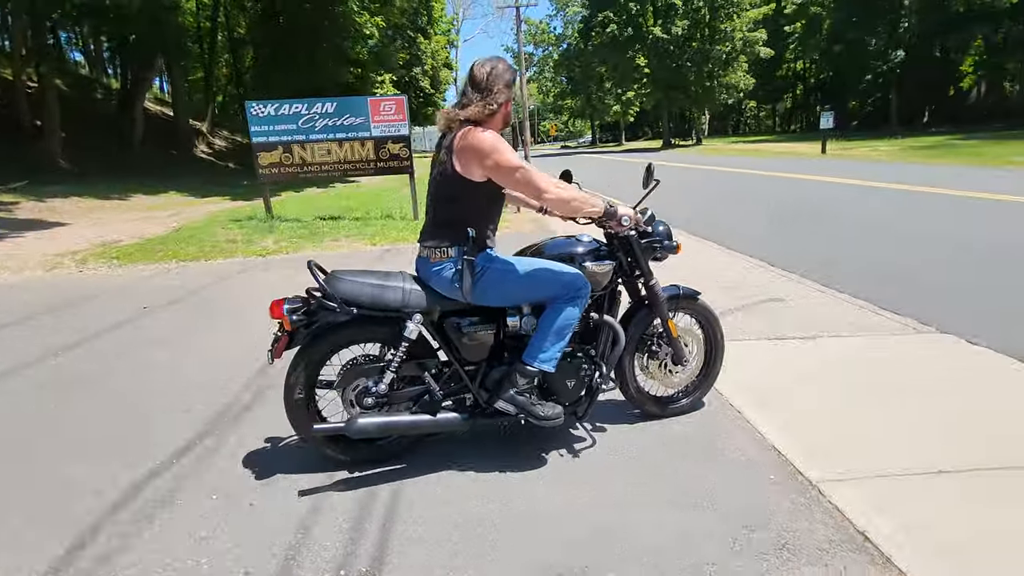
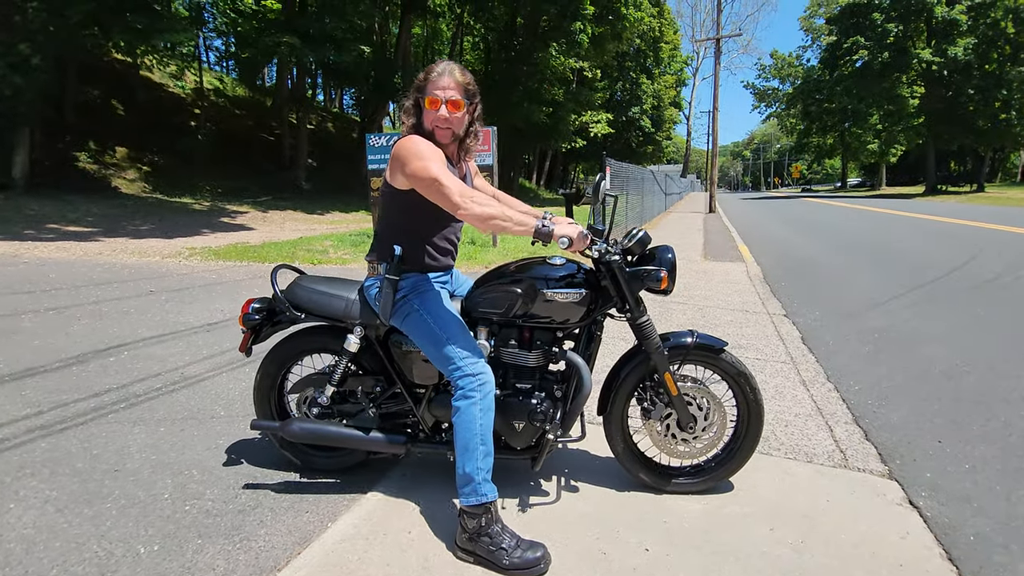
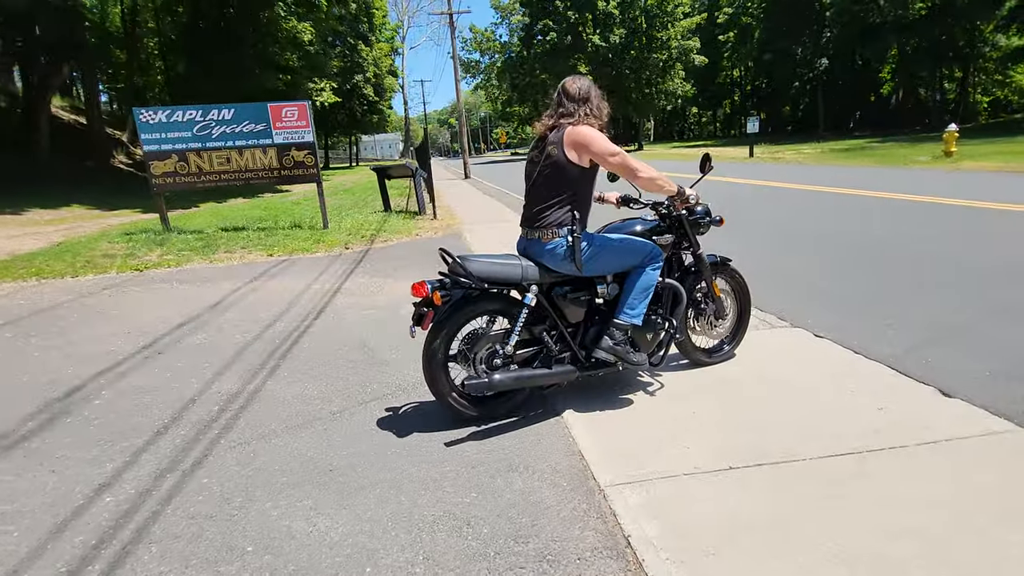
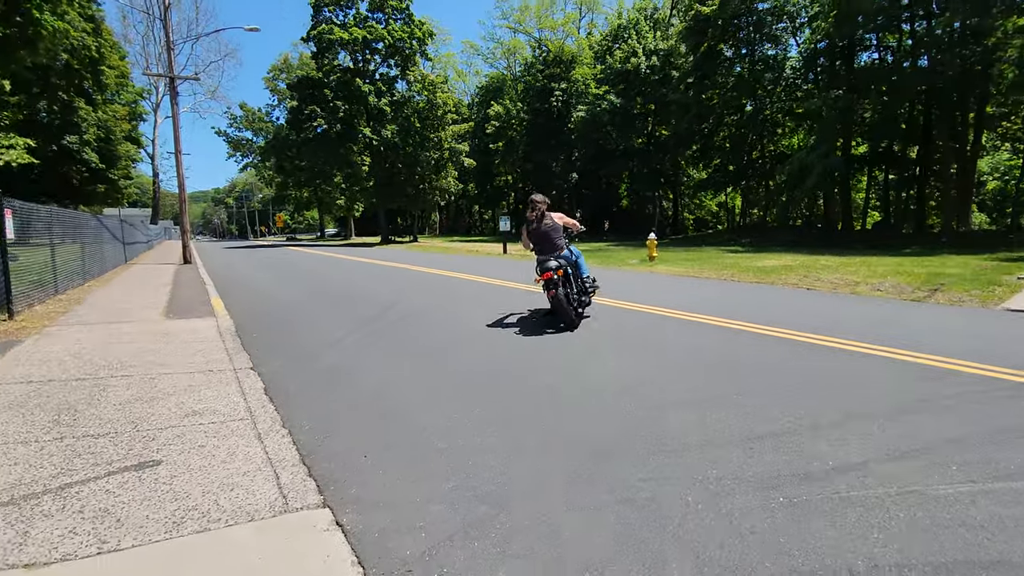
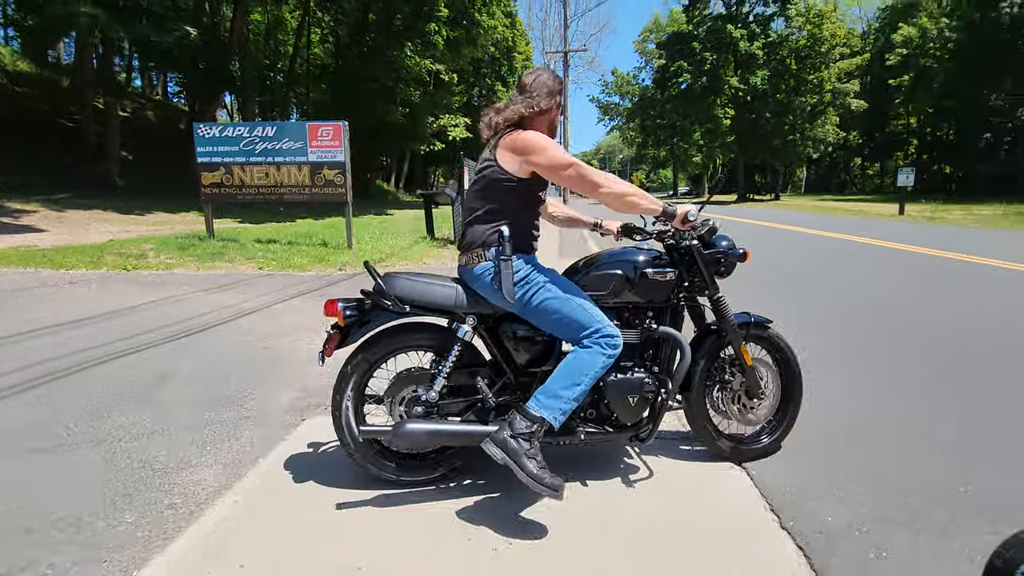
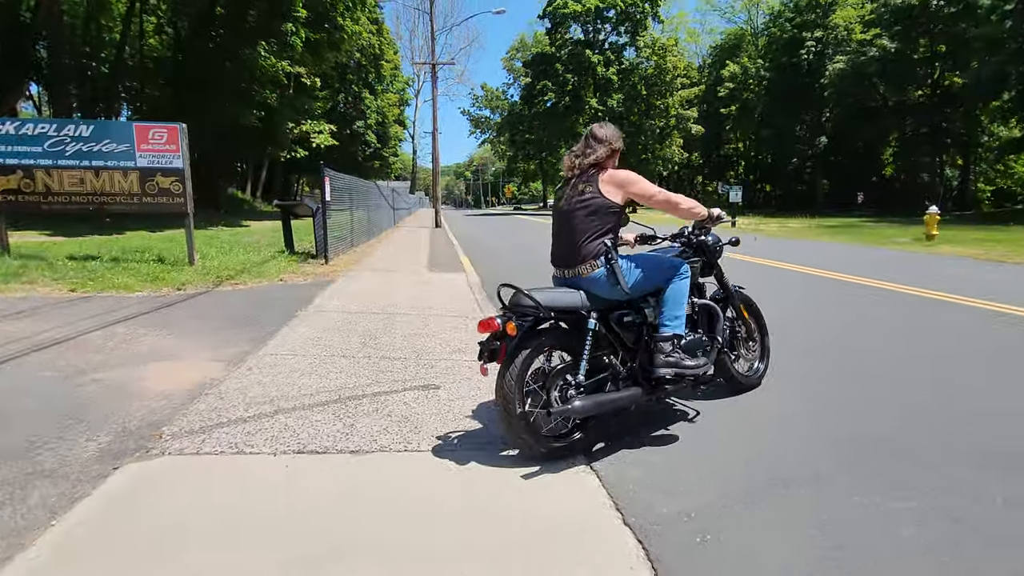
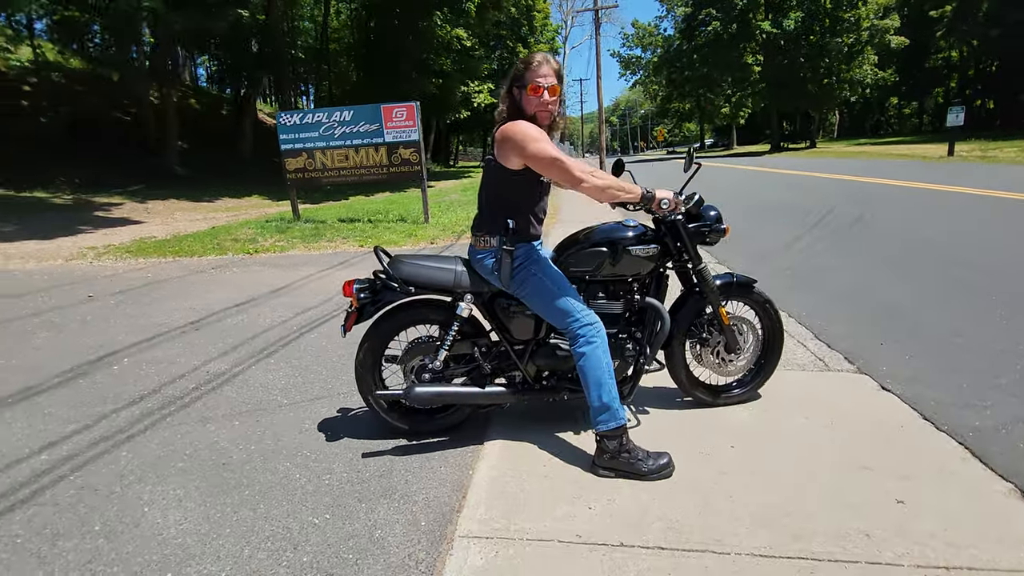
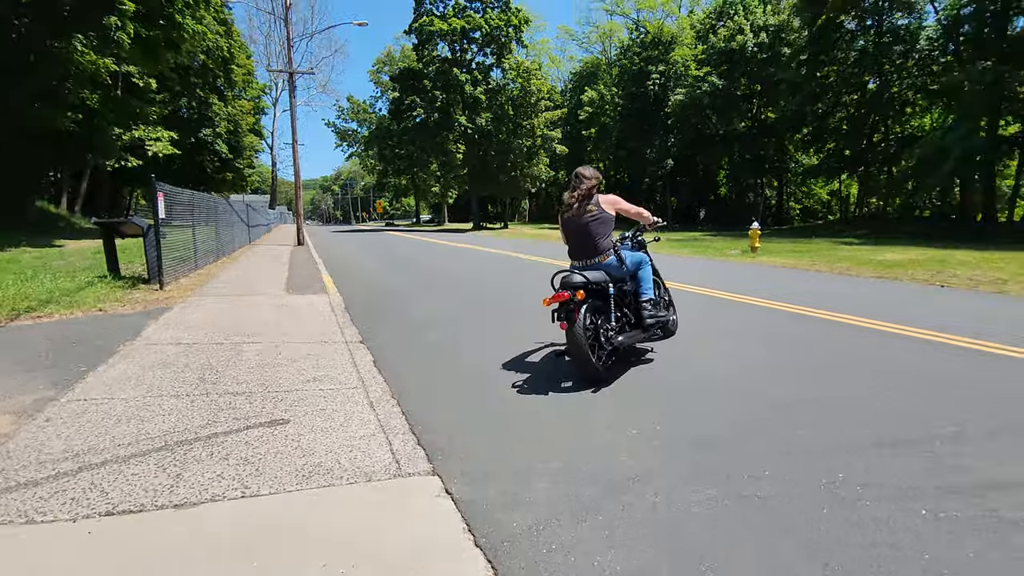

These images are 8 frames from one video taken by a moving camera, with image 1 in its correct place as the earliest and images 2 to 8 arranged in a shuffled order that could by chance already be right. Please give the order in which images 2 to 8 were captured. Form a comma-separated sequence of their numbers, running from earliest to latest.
3, 7, 2, 5, 6, 8, 4
